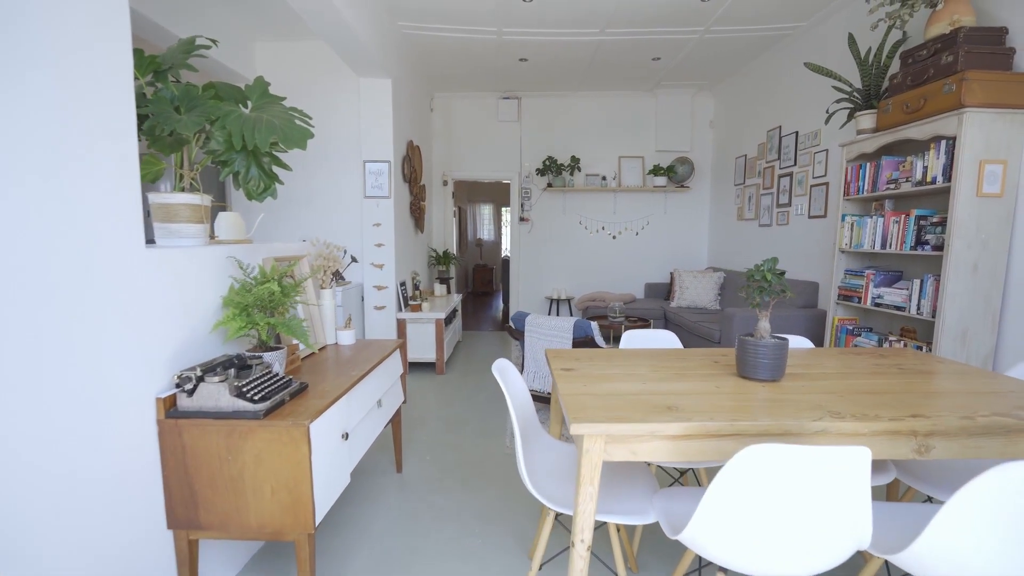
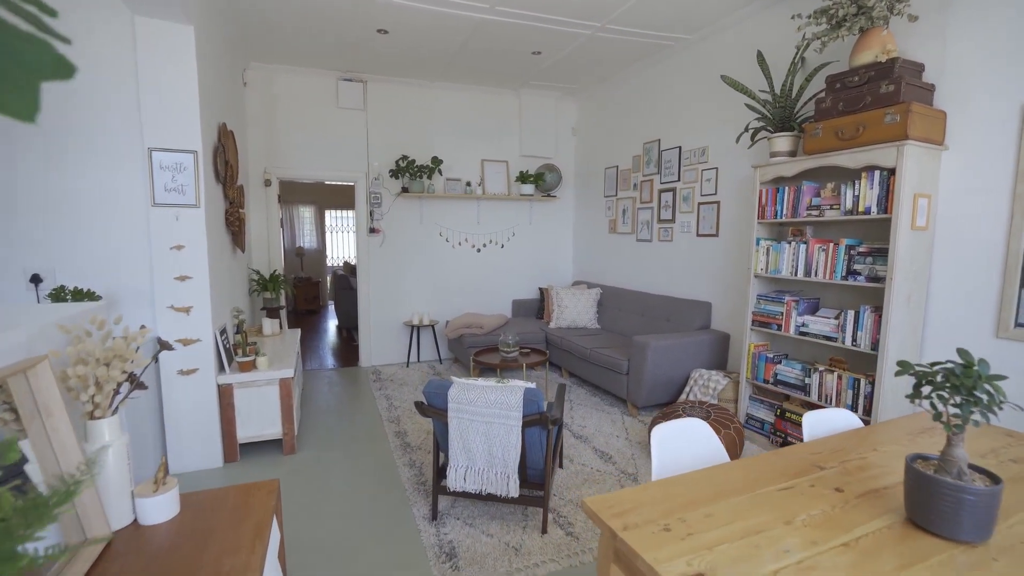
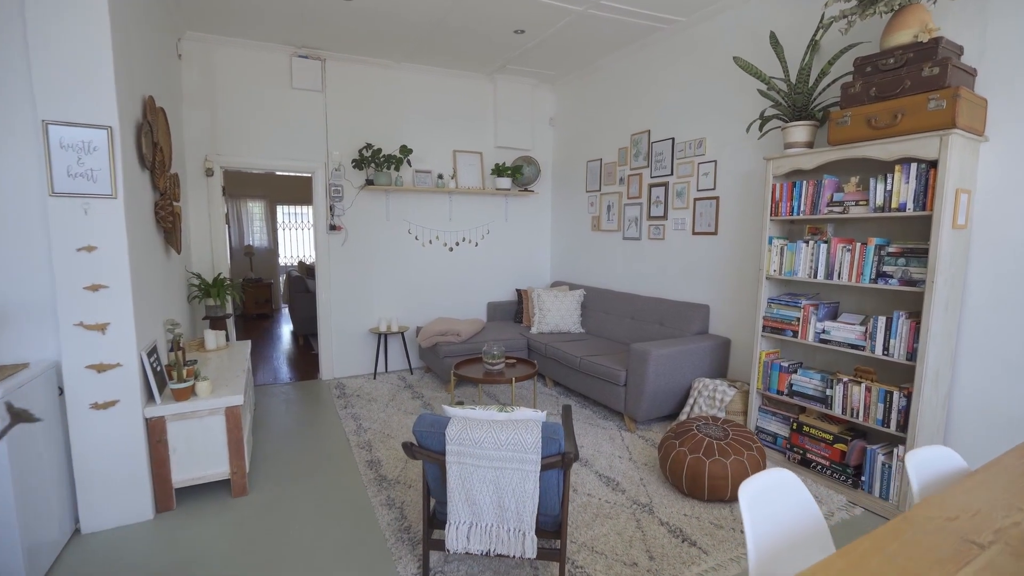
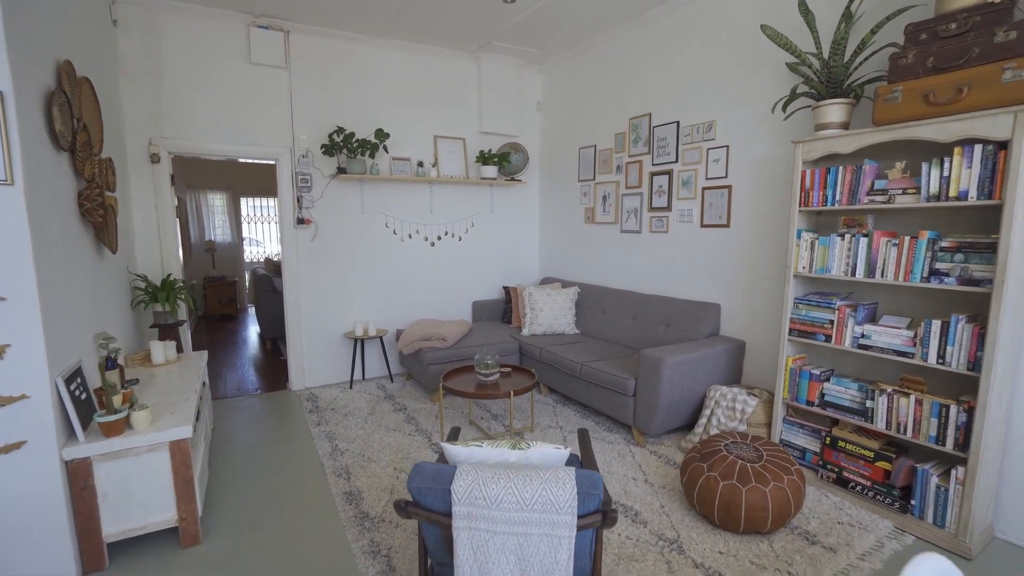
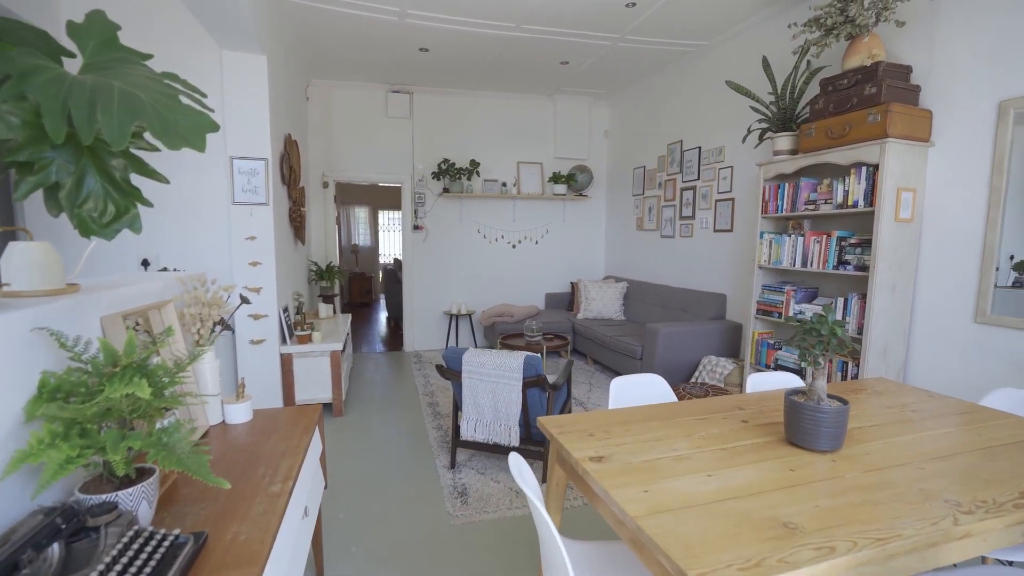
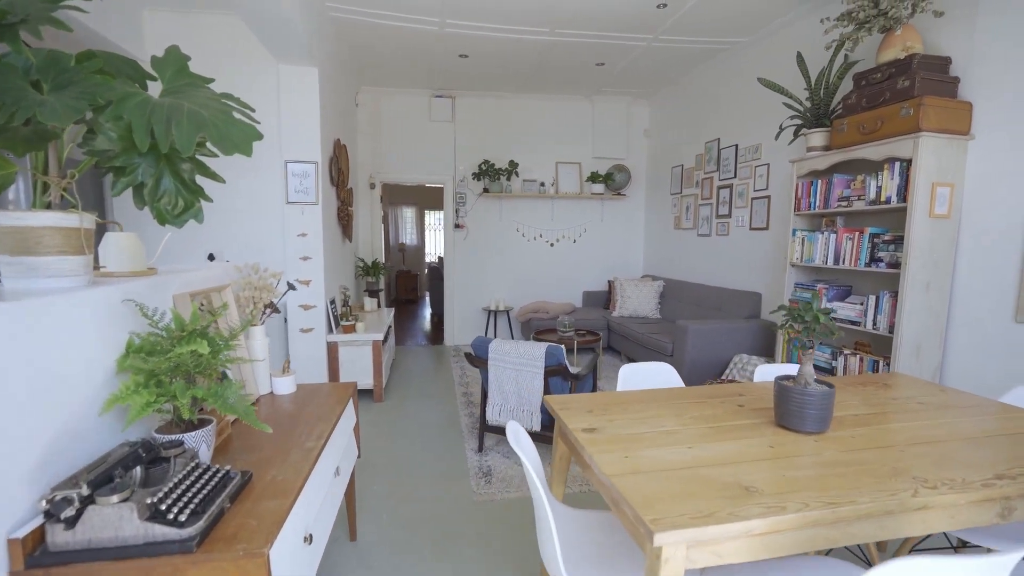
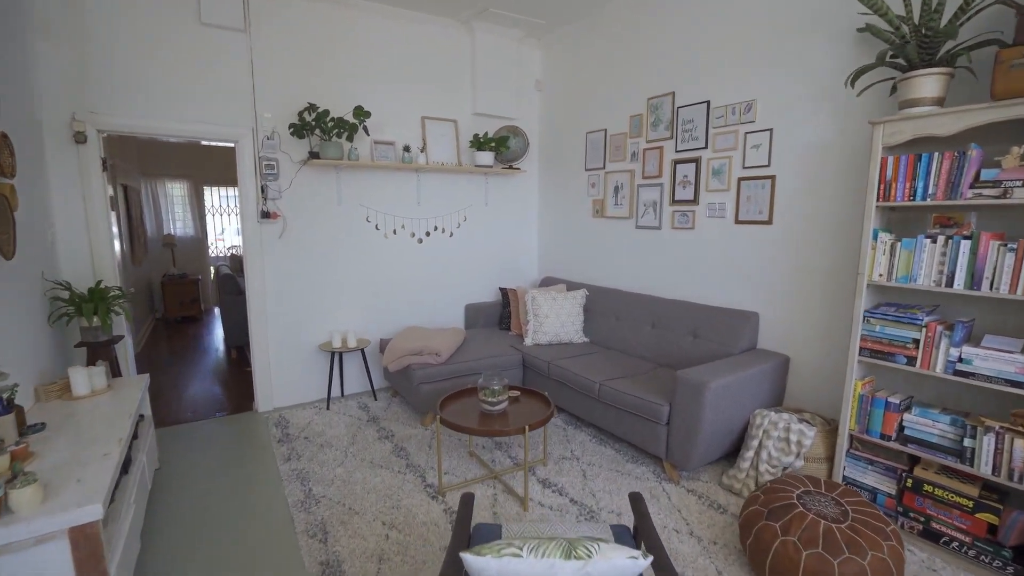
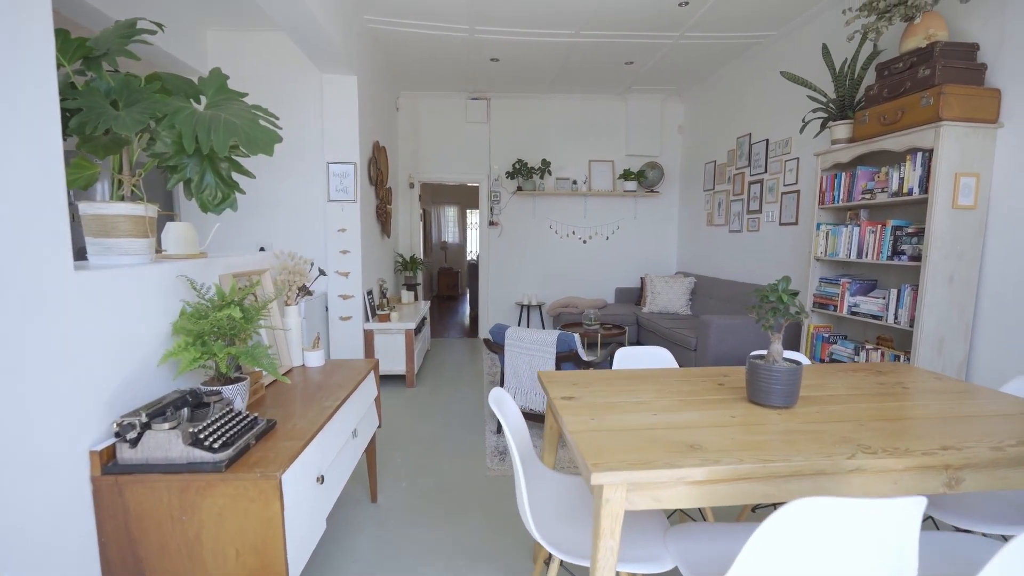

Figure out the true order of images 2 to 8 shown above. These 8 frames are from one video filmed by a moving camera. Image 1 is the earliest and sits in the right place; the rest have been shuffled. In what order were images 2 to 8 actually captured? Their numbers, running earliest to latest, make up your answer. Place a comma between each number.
8, 6, 5, 2, 3, 4, 7
